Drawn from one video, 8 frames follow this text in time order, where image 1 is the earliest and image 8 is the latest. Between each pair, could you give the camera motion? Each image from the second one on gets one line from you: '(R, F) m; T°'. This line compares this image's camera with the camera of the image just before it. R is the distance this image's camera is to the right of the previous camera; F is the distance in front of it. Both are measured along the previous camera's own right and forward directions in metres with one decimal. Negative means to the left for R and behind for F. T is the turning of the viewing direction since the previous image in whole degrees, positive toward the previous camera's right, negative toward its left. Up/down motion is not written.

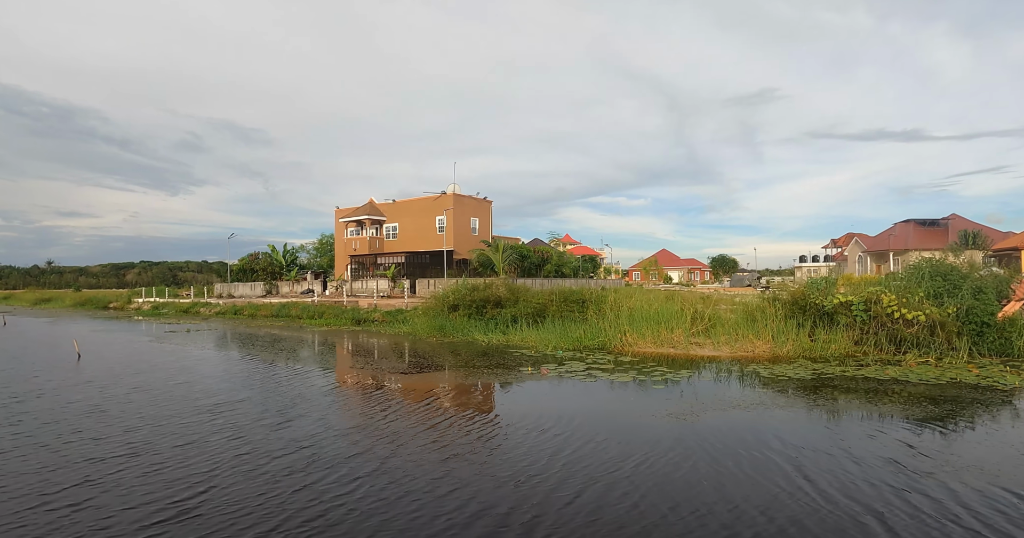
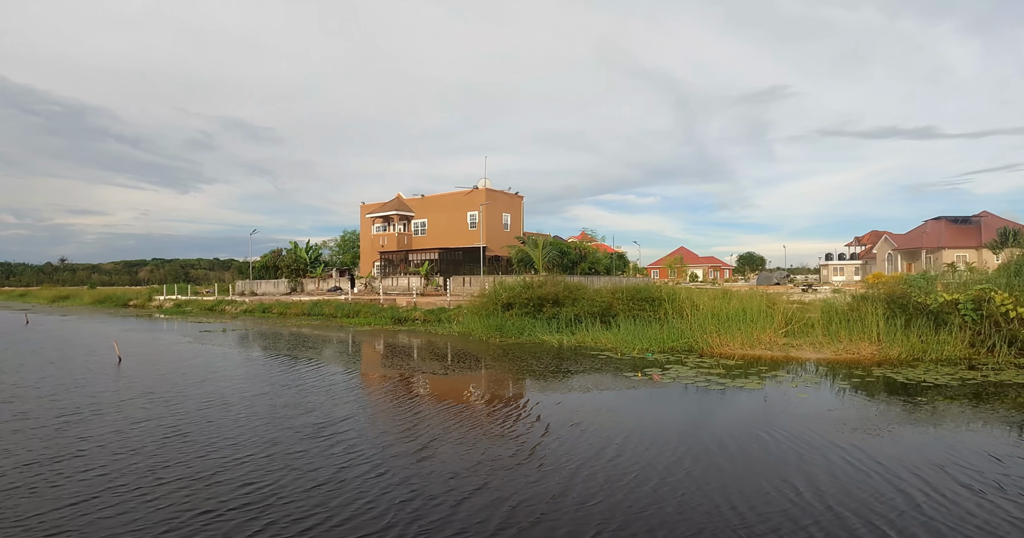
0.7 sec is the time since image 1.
(-1.6, +1.4) m; -1°
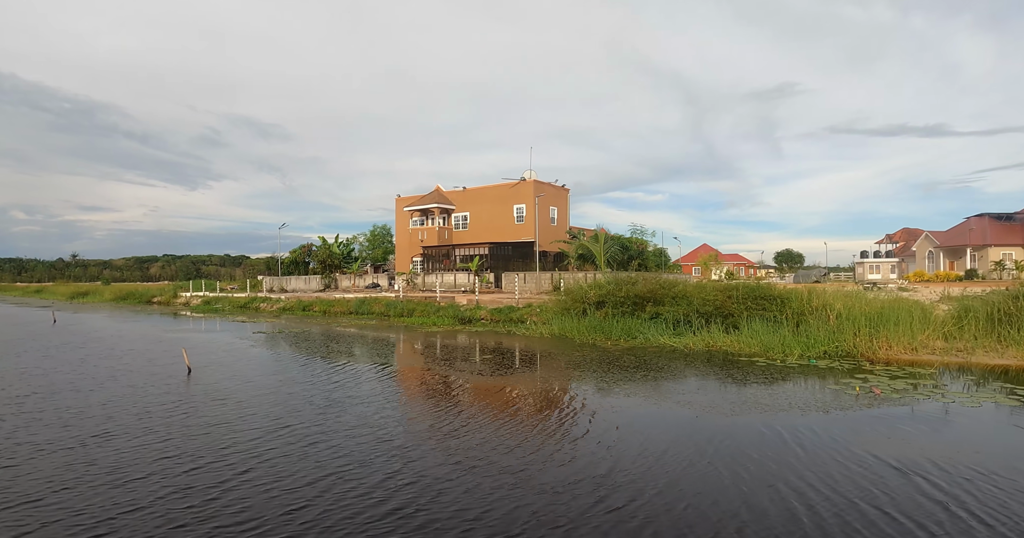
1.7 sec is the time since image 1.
(-2.3, +2.0) m; 0°
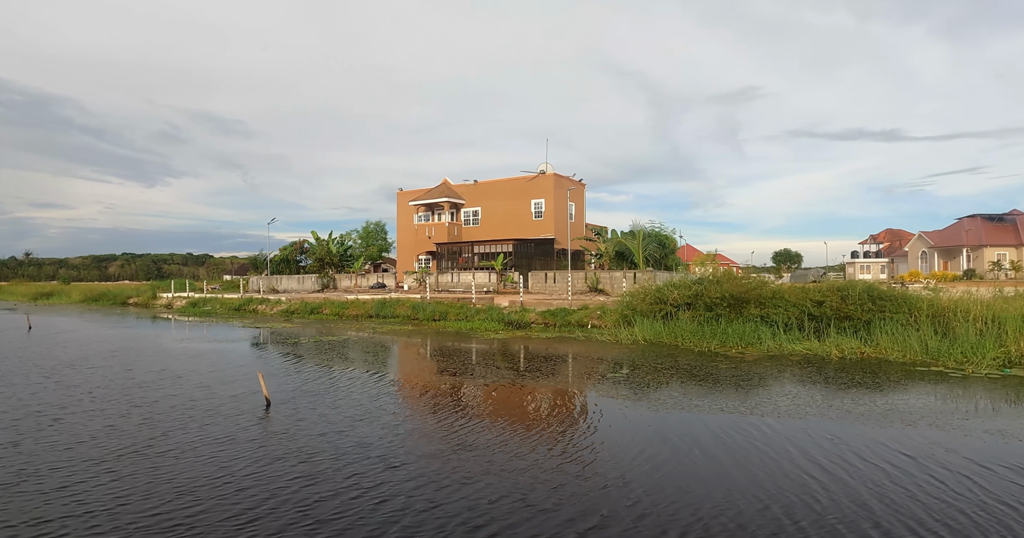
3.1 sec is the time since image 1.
(-2.4, +2.2) m; +3°
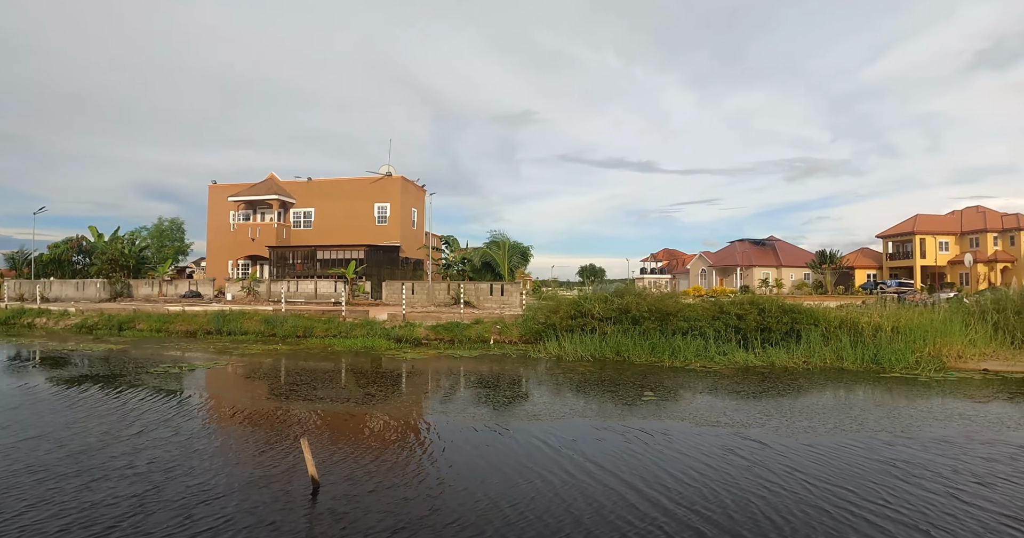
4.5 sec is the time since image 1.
(-2.6, +2.1) m; +21°
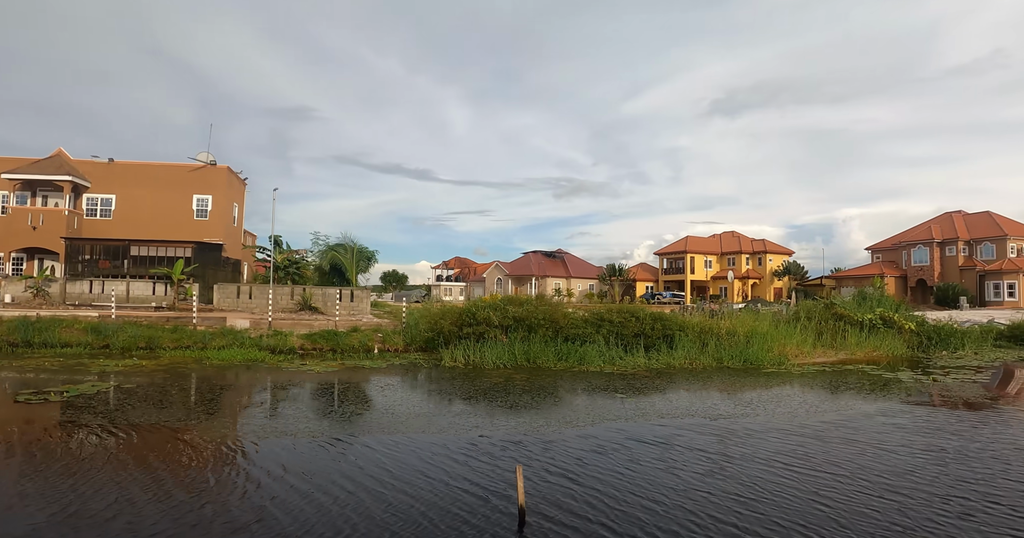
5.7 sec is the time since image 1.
(-3.6, +0.3) m; +23°
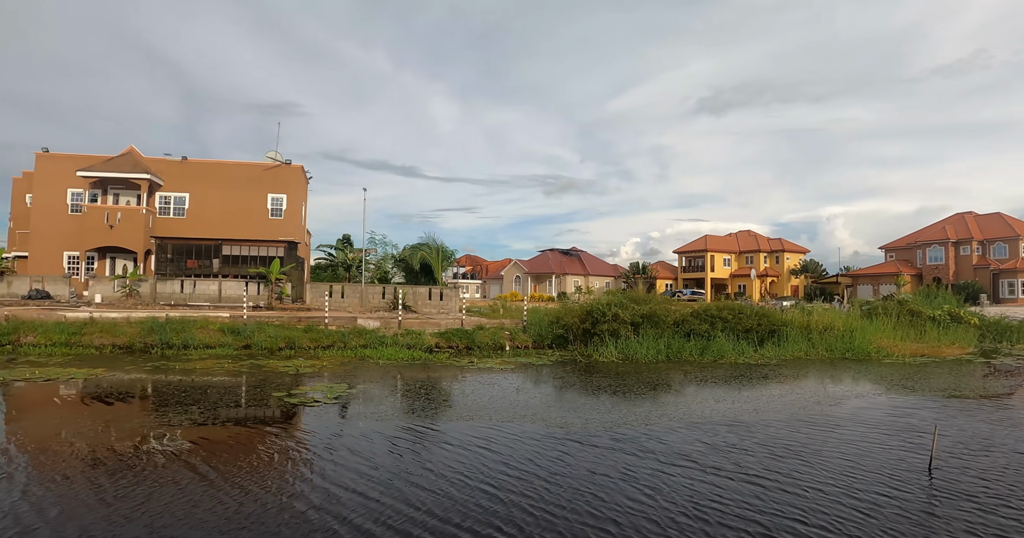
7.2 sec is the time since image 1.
(-4.6, -0.4) m; +2°
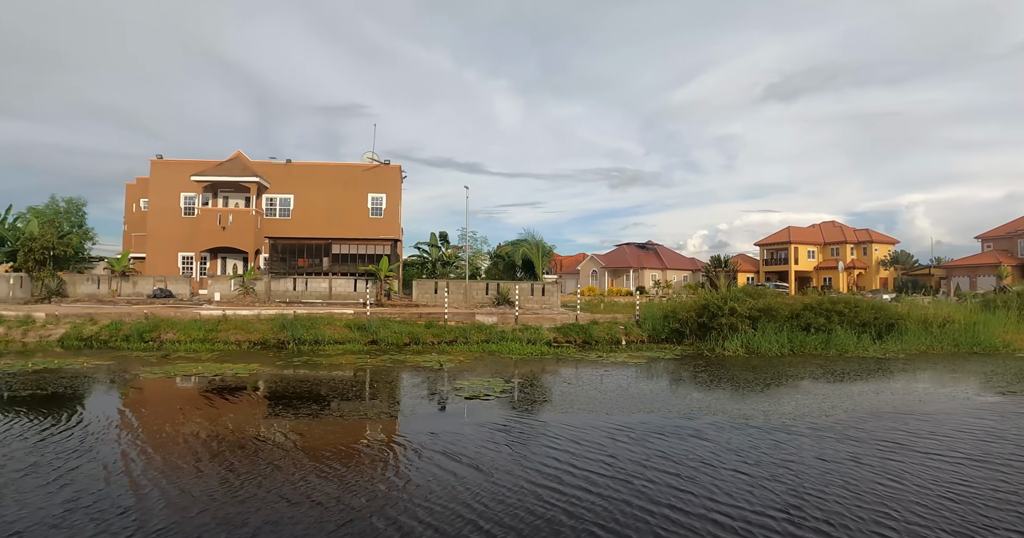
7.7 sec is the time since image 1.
(-1.7, -0.3) m; -6°
